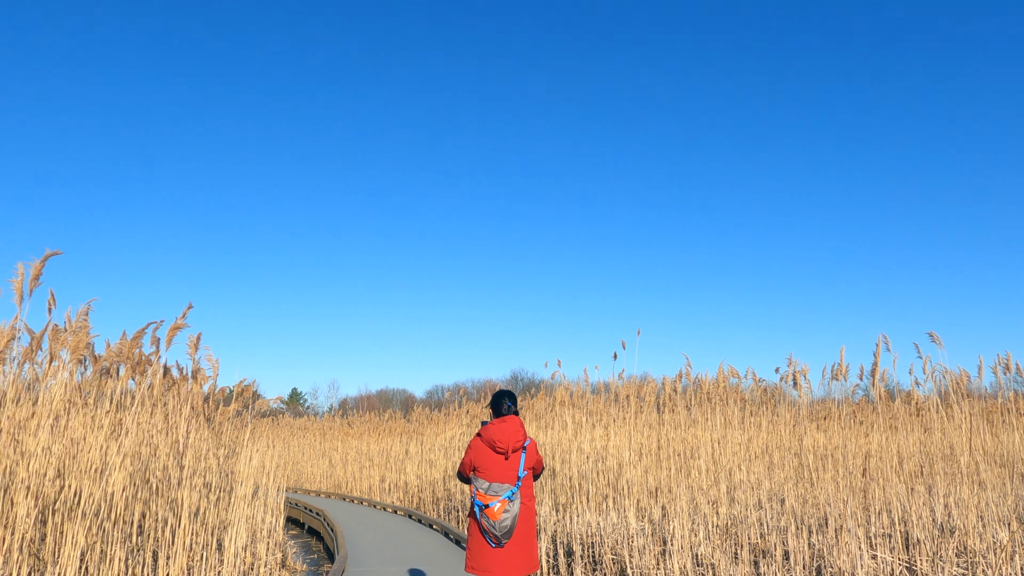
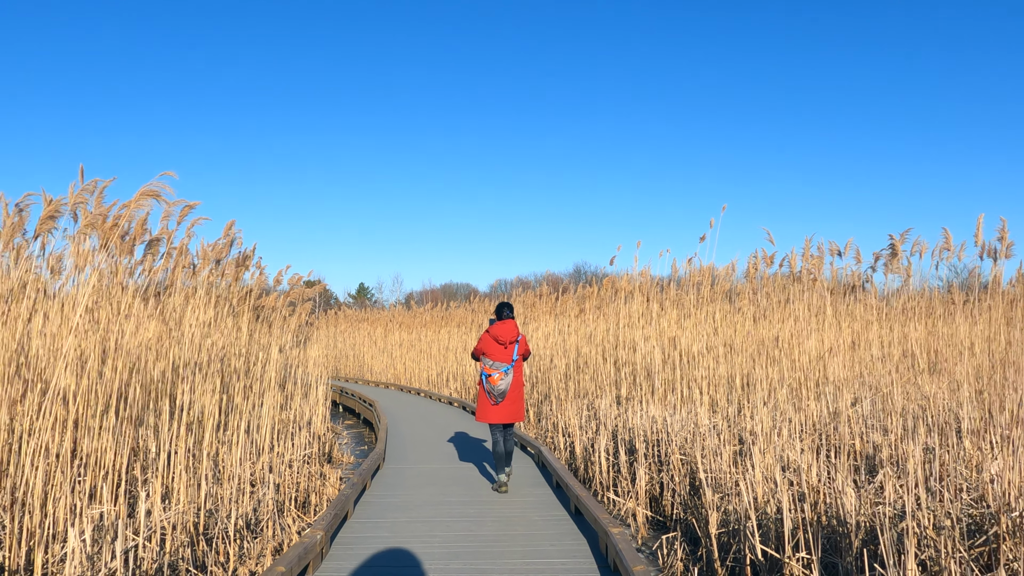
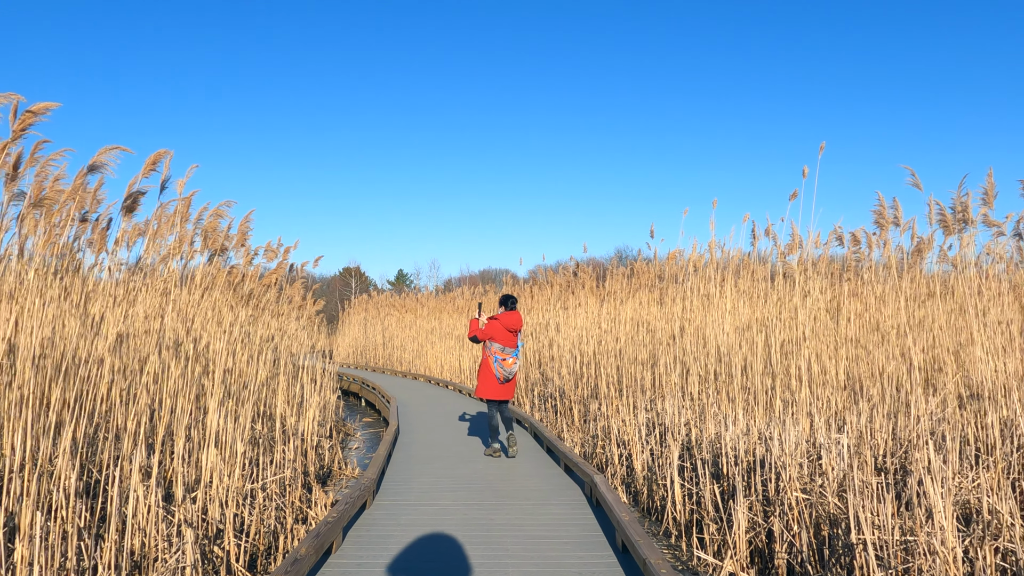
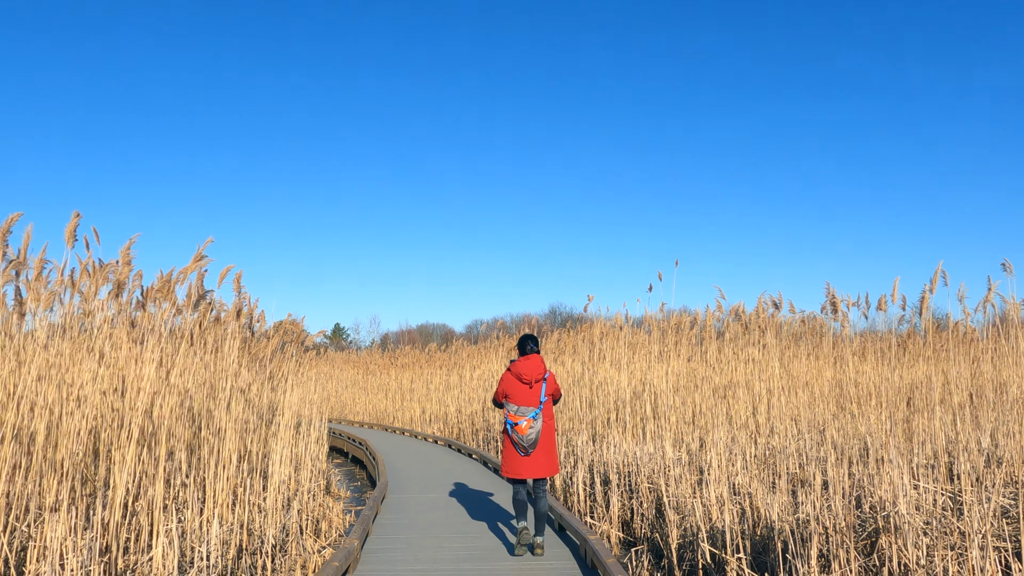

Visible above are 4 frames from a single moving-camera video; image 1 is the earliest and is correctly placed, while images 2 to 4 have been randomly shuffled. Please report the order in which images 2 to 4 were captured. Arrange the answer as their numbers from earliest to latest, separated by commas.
4, 2, 3
